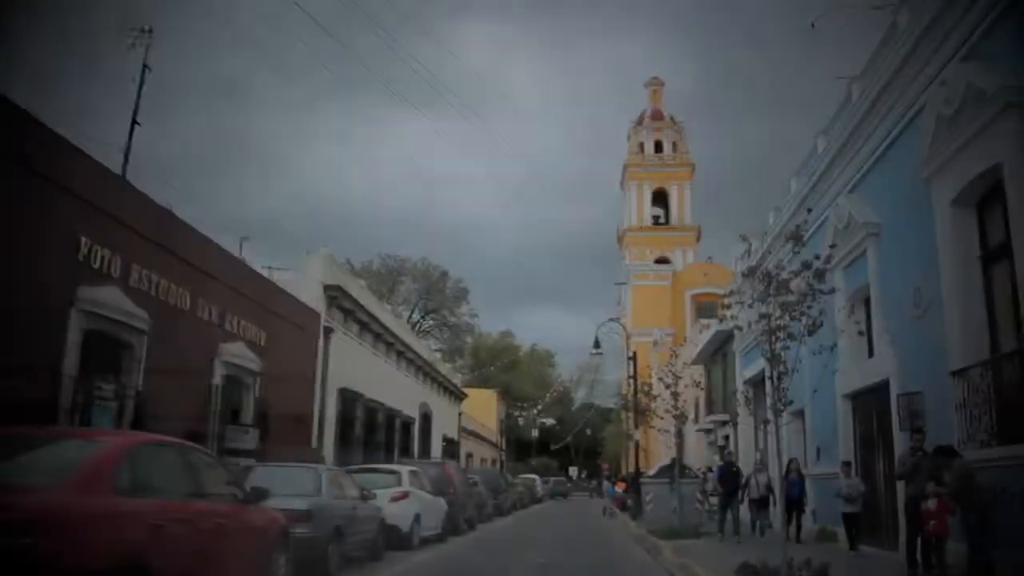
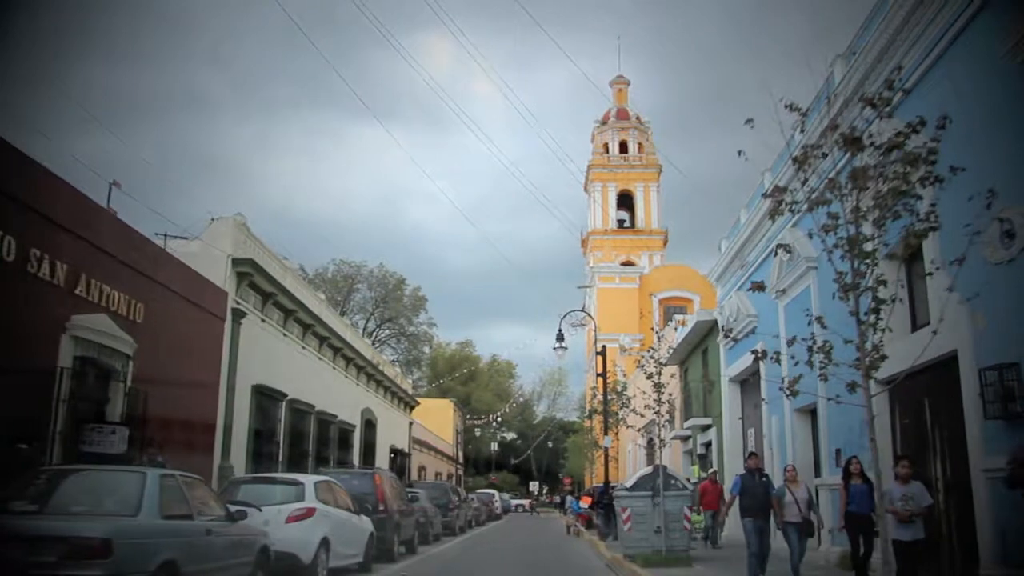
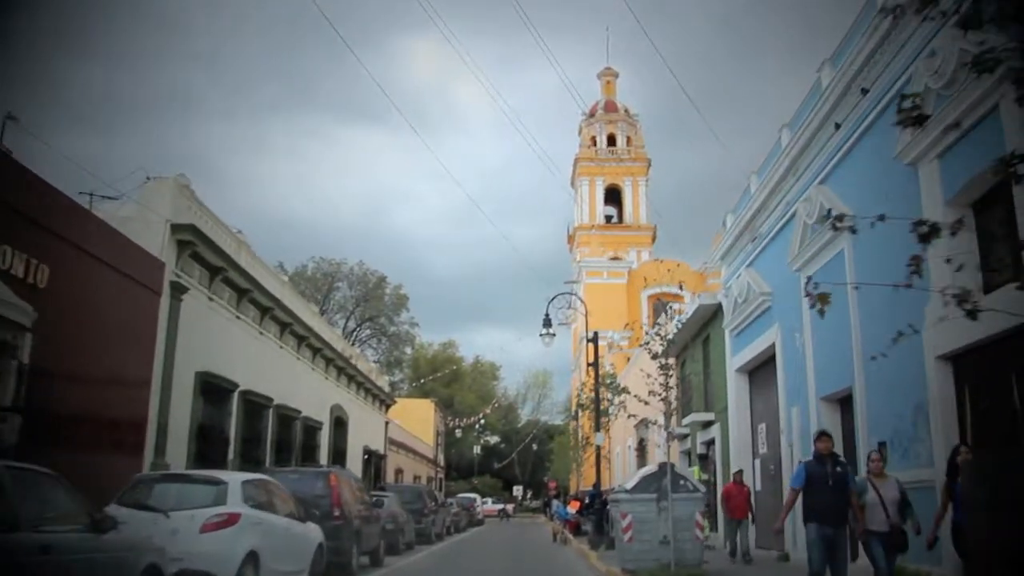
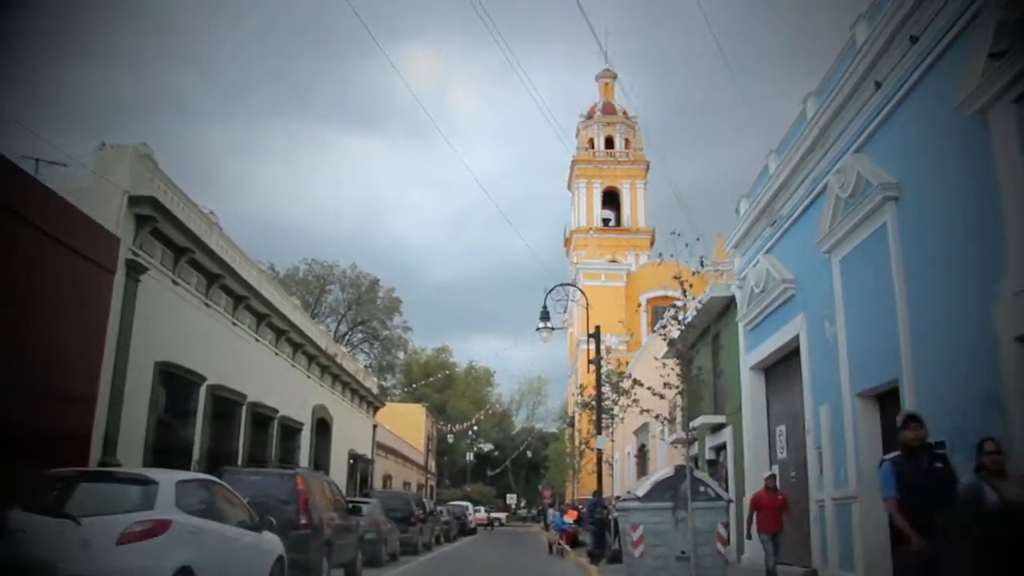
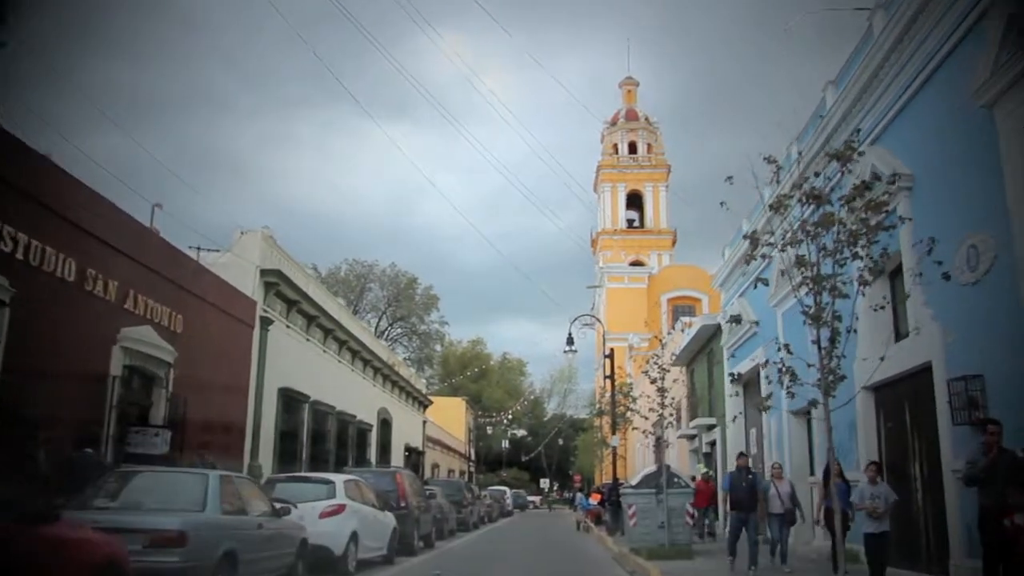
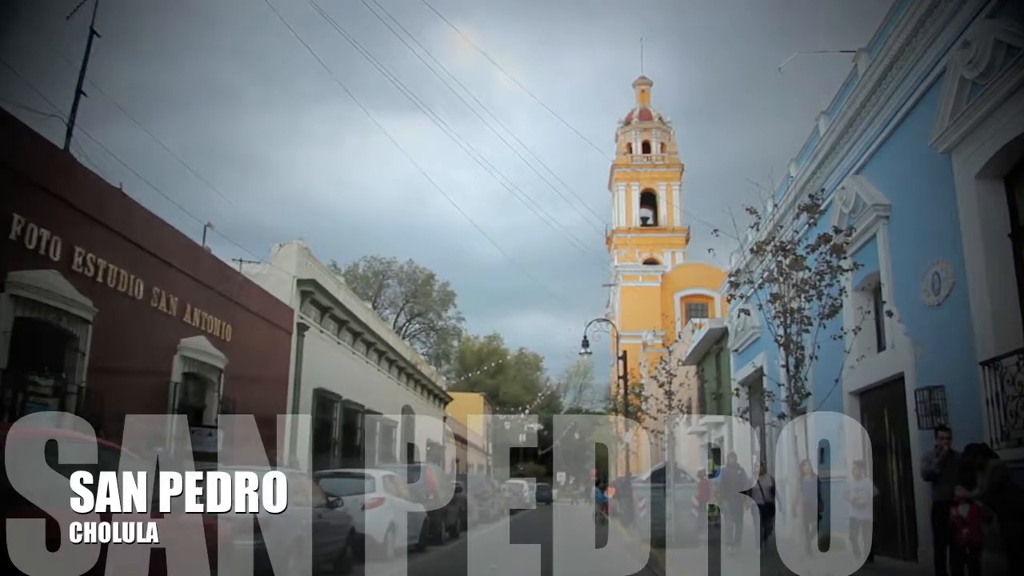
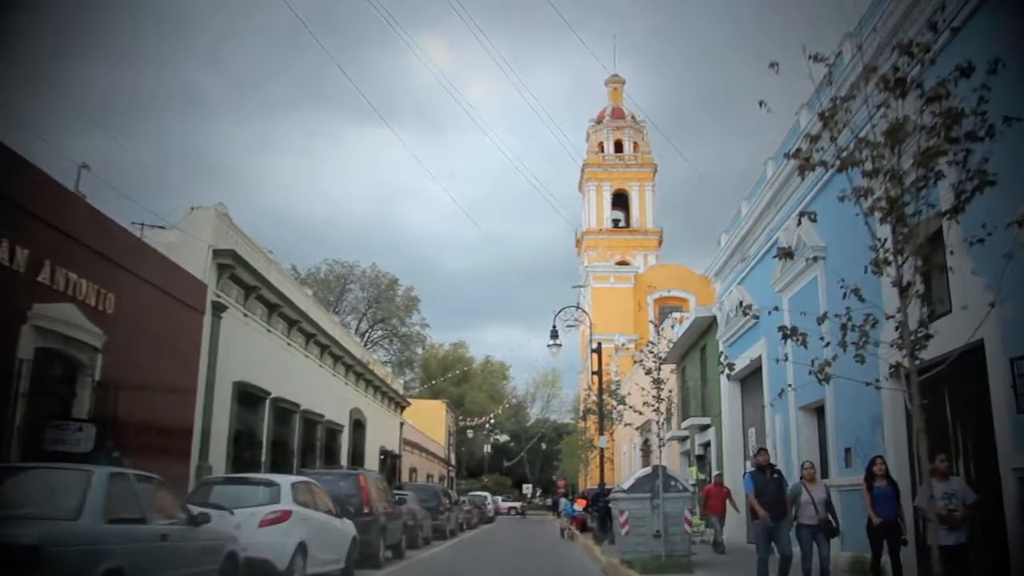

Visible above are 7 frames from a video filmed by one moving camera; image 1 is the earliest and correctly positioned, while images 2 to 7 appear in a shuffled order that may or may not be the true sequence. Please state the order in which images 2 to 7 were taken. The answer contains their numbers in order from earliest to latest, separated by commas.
6, 5, 2, 7, 3, 4
